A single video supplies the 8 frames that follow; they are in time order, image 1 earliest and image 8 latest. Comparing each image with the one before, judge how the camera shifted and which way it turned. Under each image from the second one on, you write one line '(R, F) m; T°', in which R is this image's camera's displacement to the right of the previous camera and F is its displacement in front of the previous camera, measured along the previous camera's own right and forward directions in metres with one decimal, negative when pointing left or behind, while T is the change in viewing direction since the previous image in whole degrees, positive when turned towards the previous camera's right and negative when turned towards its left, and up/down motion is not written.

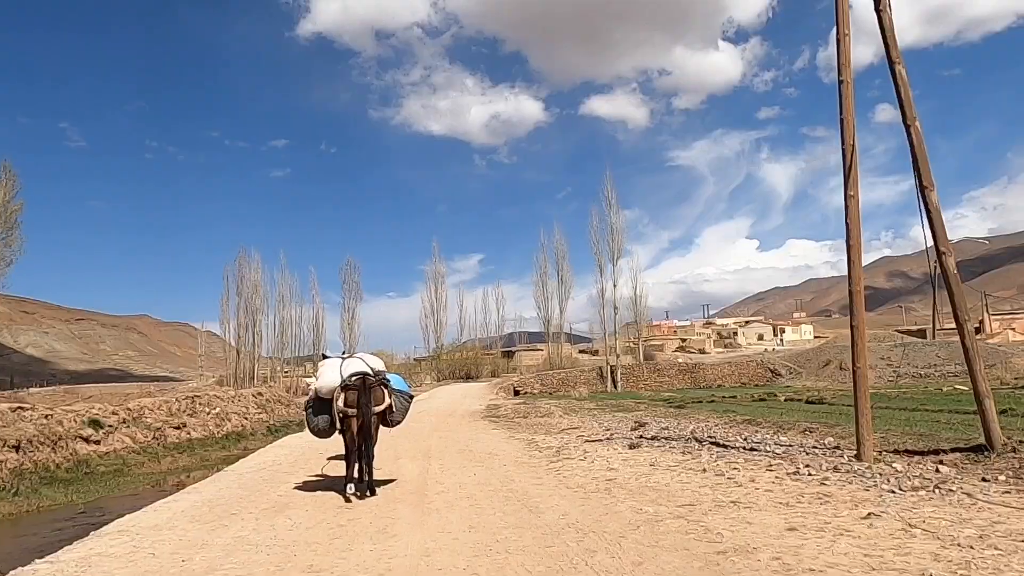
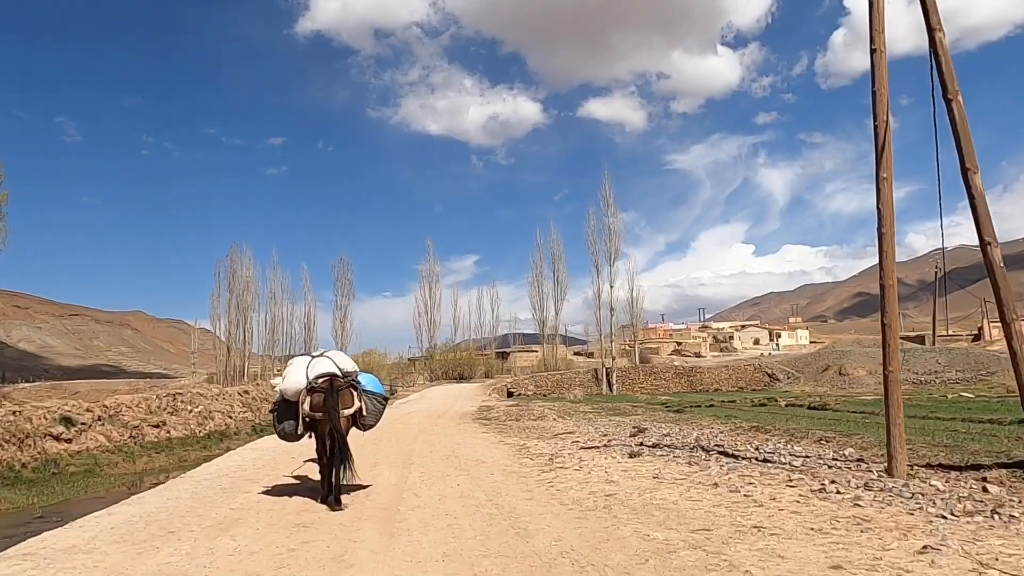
(+0.1, +1.4) m; 0°
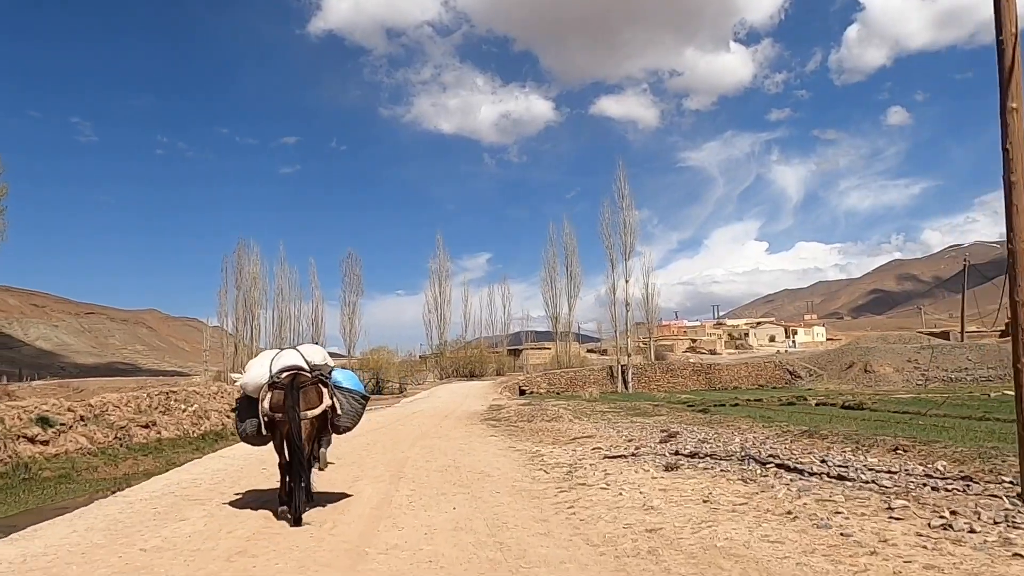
(0.0, +2.6) m; -1°
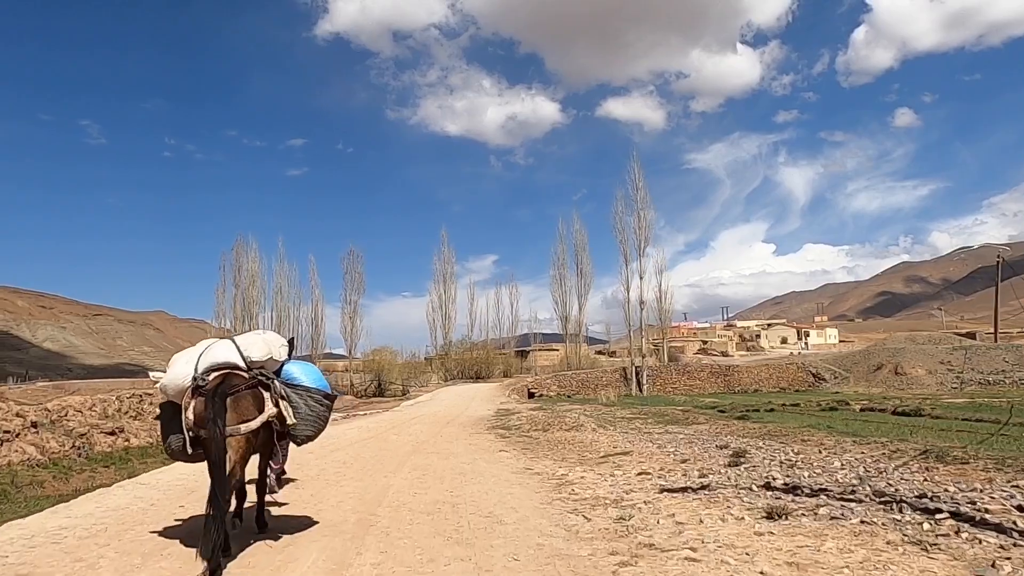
(-0.2, +4.1) m; -1°
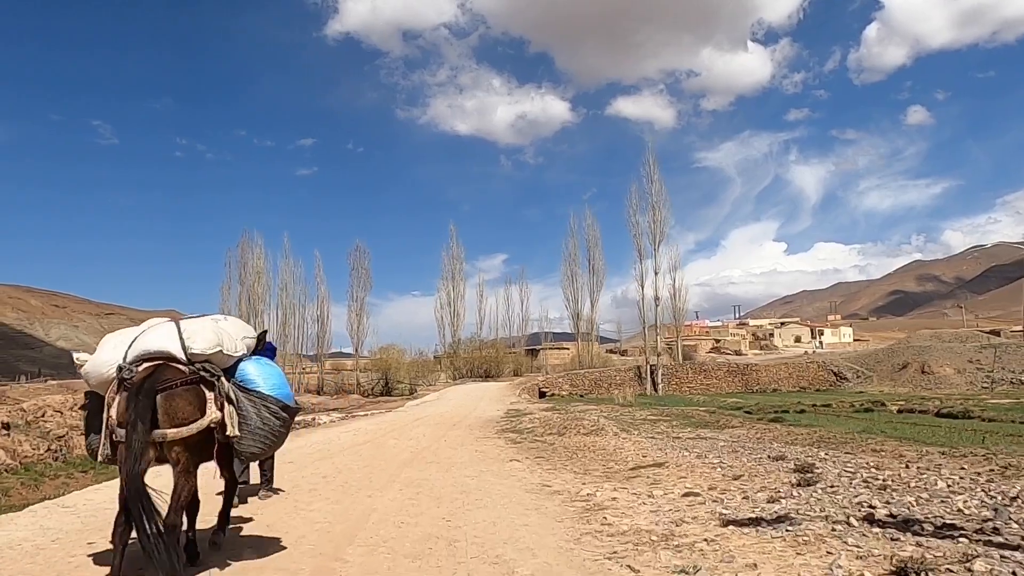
(-0.1, +2.5) m; -1°
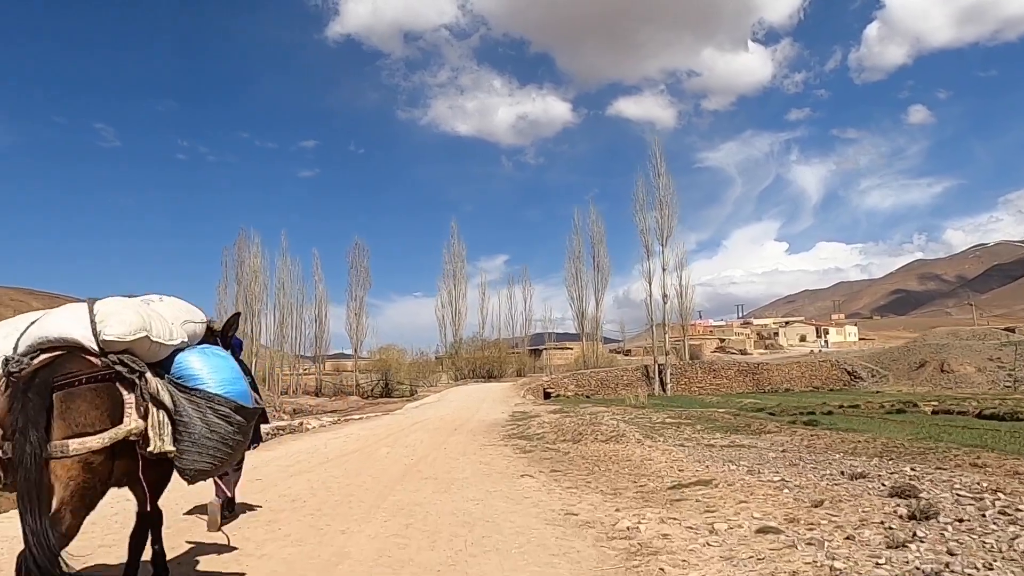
(-0.2, +2.5) m; 0°
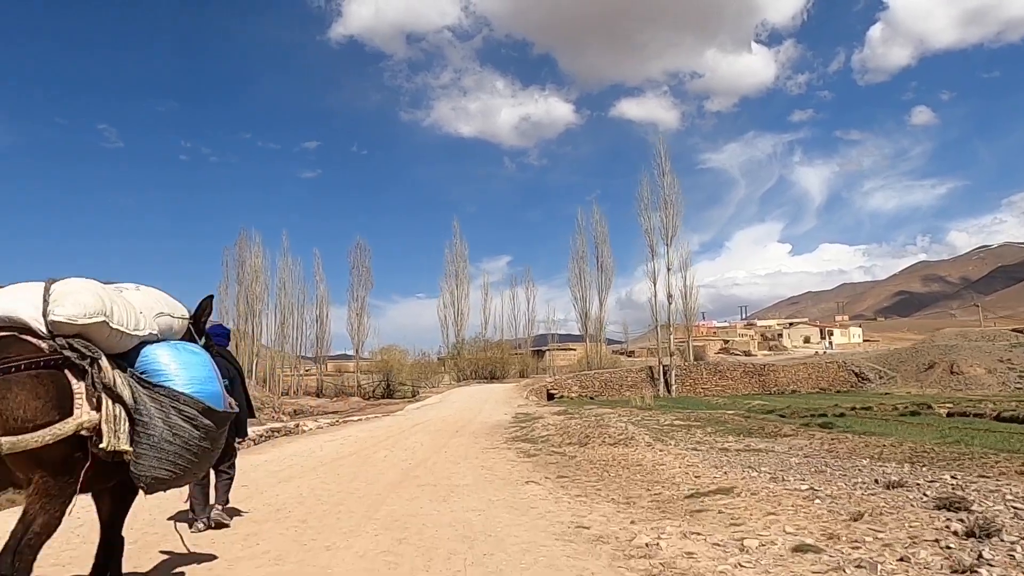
(0.0, +0.8) m; 0°
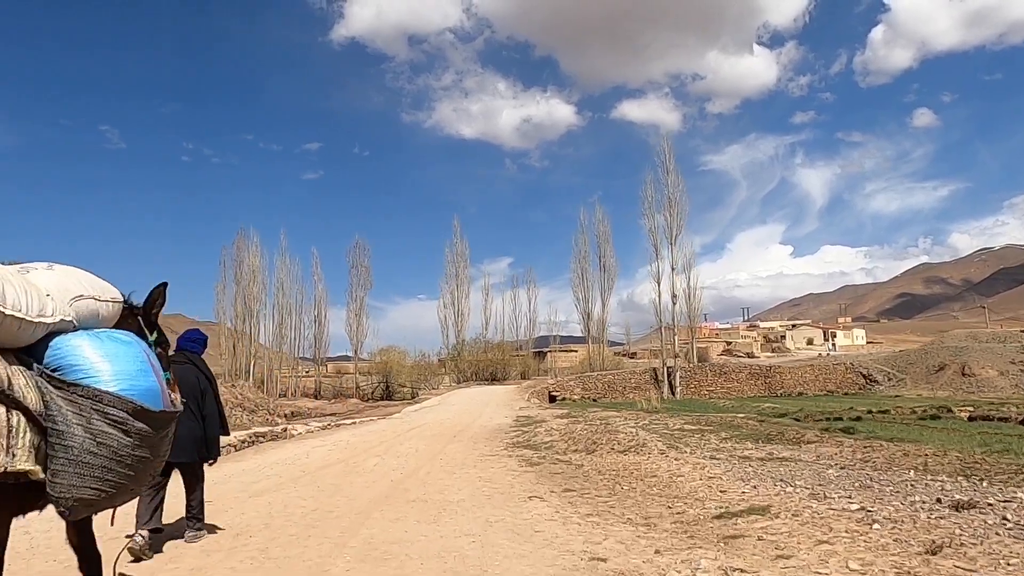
(0.0, +1.4) m; 0°
